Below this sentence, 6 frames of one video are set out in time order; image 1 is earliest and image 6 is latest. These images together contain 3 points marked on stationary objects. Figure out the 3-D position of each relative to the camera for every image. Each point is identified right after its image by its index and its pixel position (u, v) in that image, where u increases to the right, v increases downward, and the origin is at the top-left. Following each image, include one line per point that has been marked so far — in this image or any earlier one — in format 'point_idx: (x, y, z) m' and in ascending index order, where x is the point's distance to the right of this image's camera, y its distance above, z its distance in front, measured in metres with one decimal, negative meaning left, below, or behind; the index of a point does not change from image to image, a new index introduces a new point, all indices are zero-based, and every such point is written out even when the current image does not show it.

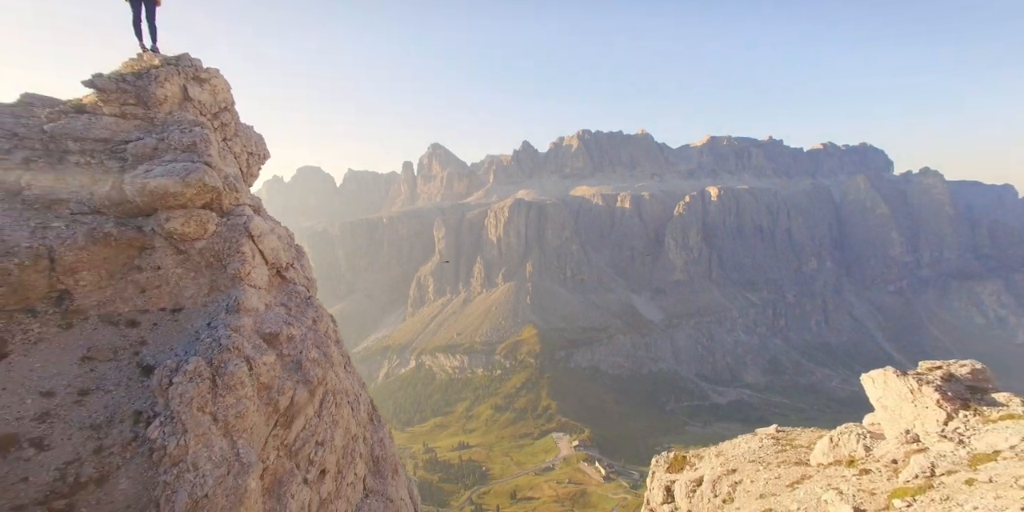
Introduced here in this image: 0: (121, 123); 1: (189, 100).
0: (-11.6, +4.0, +14.9) m
1: (-10.5, +5.2, +16.8) m
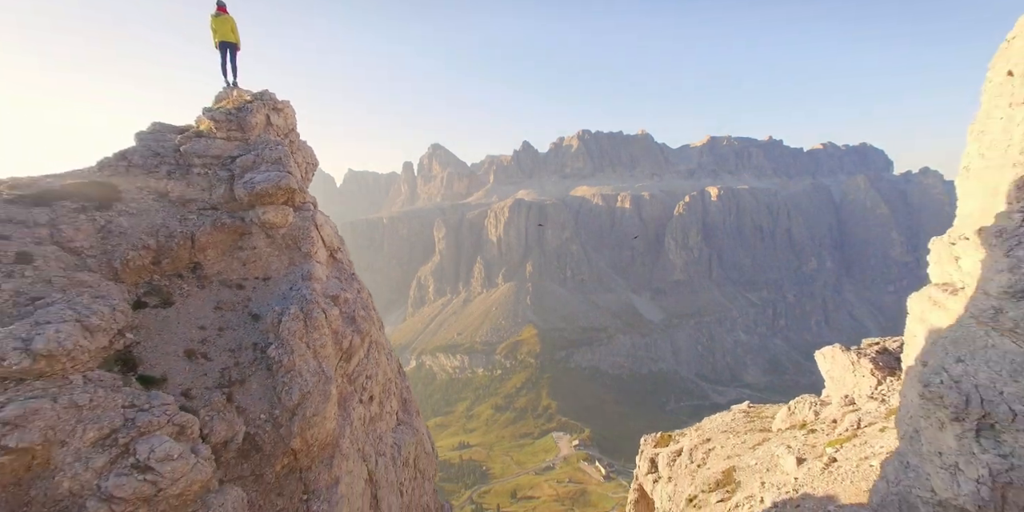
0: (-11.8, +4.7, +21.7) m
1: (-10.7, +5.9, +23.6) m
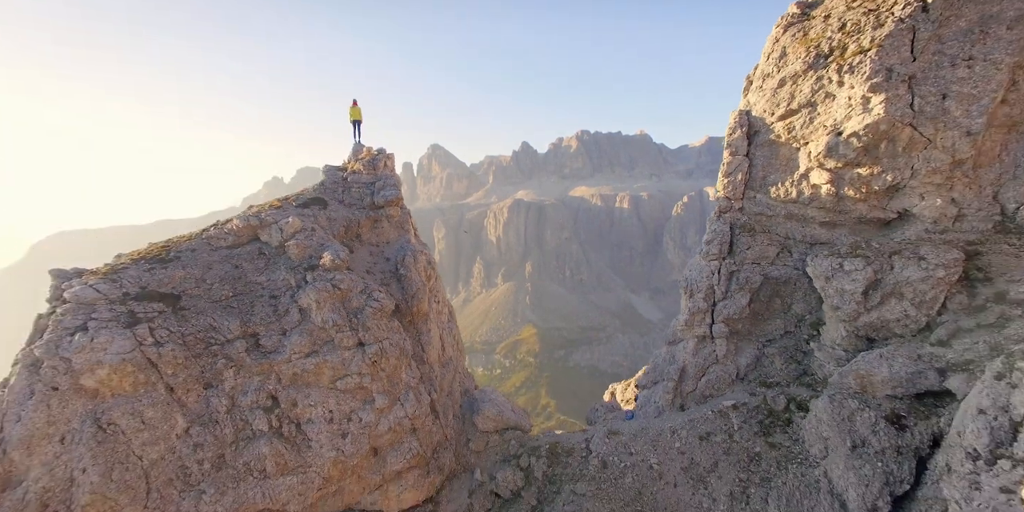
0: (-12.1, +6.7, +45.7) m
1: (-11.0, +8.0, +47.6) m
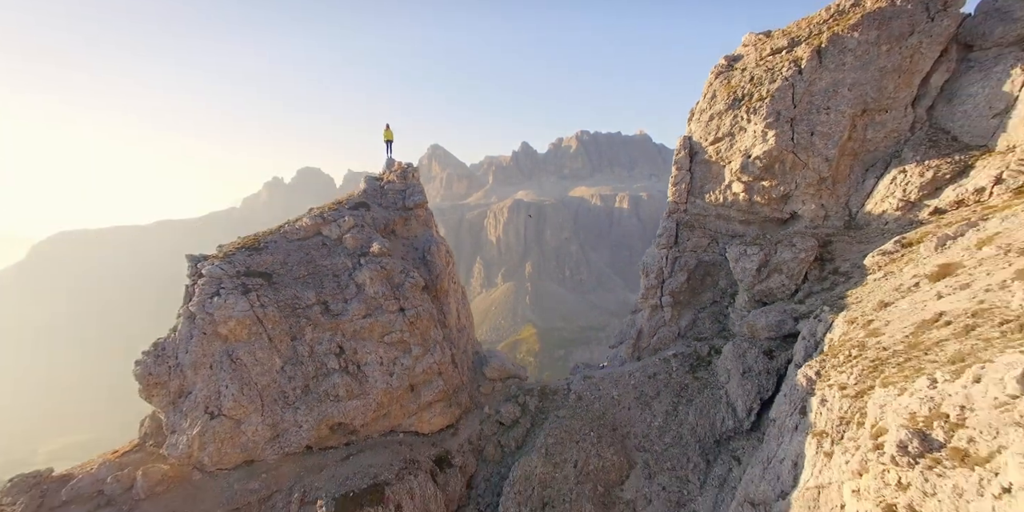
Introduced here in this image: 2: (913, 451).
0: (-12.1, +7.7, +58.4) m
1: (-11.0, +8.9, +60.3) m
2: (+14.6, -7.1, +19.7) m
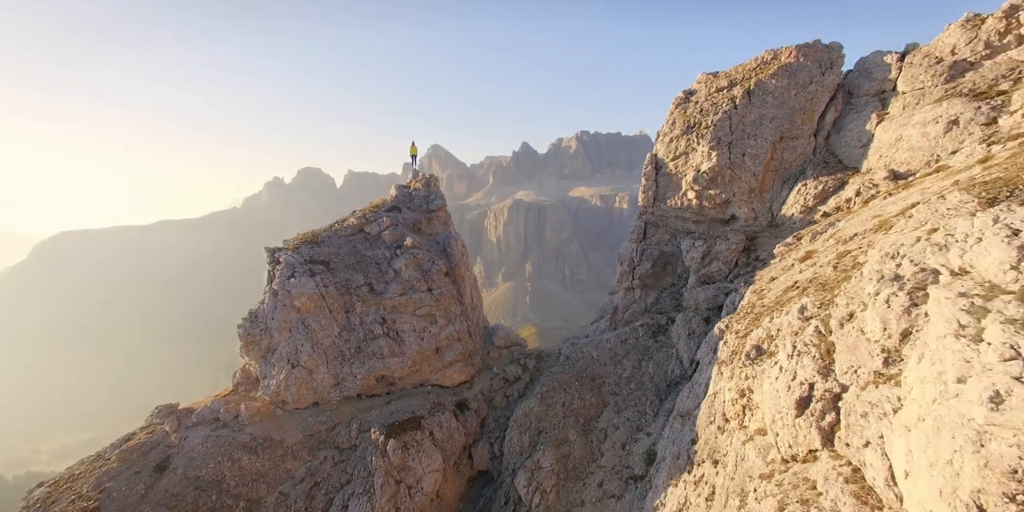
0: (-11.7, +8.5, +71.8) m
1: (-10.6, +9.8, +73.8) m
2: (+14.9, -6.2, +33.1) m
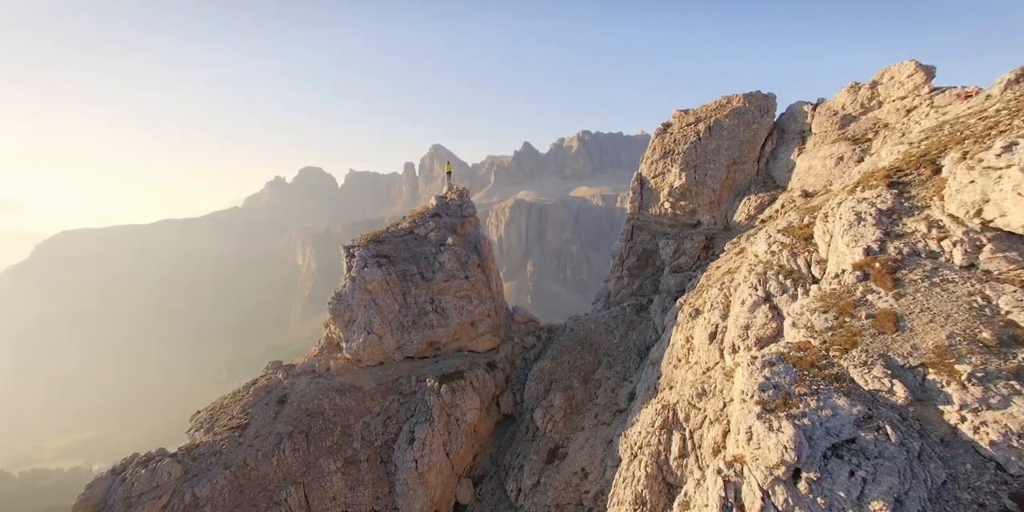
0: (-9.2, +9.2, +89.9) m
1: (-8.1, +10.4, +91.8) m
2: (+17.3, -5.7, +51.1) m
